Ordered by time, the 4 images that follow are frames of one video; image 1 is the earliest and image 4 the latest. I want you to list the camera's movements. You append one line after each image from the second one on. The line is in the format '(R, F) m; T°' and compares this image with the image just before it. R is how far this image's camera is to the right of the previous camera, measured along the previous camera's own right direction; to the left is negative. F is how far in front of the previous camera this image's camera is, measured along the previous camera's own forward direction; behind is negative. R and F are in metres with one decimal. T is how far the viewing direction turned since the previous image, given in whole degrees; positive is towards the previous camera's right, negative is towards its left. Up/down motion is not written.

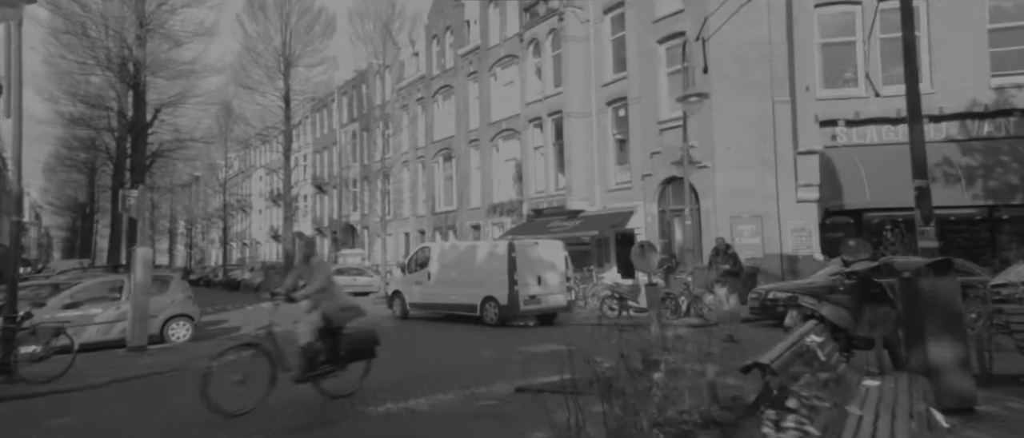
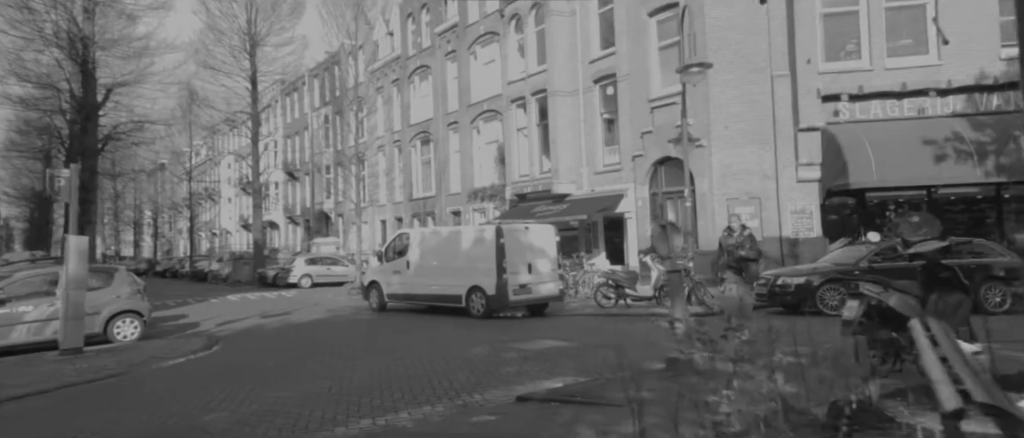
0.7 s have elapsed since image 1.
(-0.2, +1.4) m; +2°
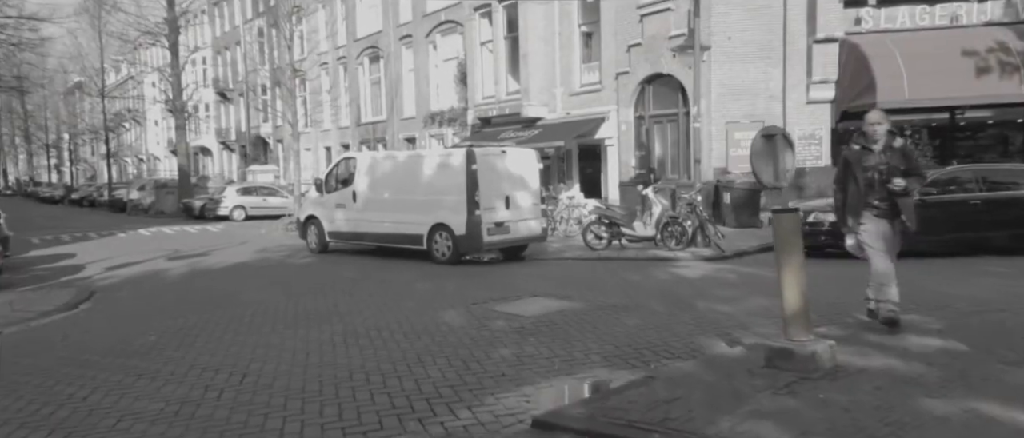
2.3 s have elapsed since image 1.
(-0.4, +3.0) m; +4°
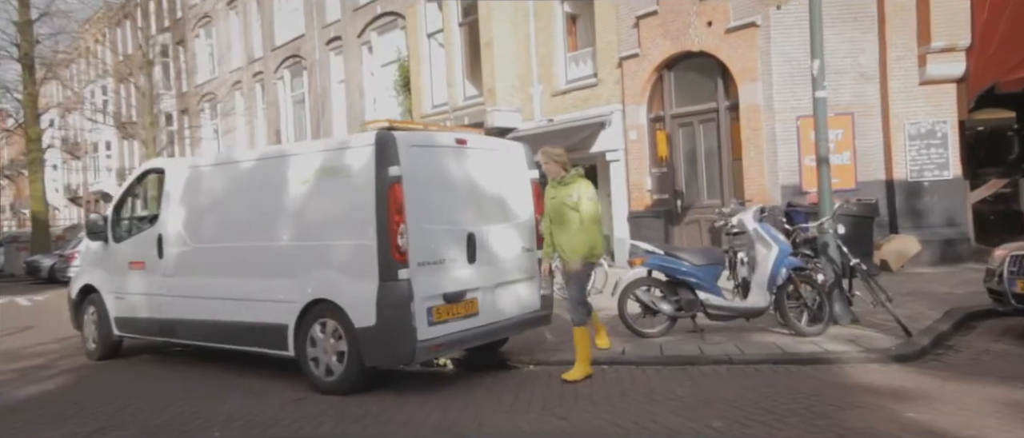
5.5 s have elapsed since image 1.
(-0.1, +6.3) m; +3°
